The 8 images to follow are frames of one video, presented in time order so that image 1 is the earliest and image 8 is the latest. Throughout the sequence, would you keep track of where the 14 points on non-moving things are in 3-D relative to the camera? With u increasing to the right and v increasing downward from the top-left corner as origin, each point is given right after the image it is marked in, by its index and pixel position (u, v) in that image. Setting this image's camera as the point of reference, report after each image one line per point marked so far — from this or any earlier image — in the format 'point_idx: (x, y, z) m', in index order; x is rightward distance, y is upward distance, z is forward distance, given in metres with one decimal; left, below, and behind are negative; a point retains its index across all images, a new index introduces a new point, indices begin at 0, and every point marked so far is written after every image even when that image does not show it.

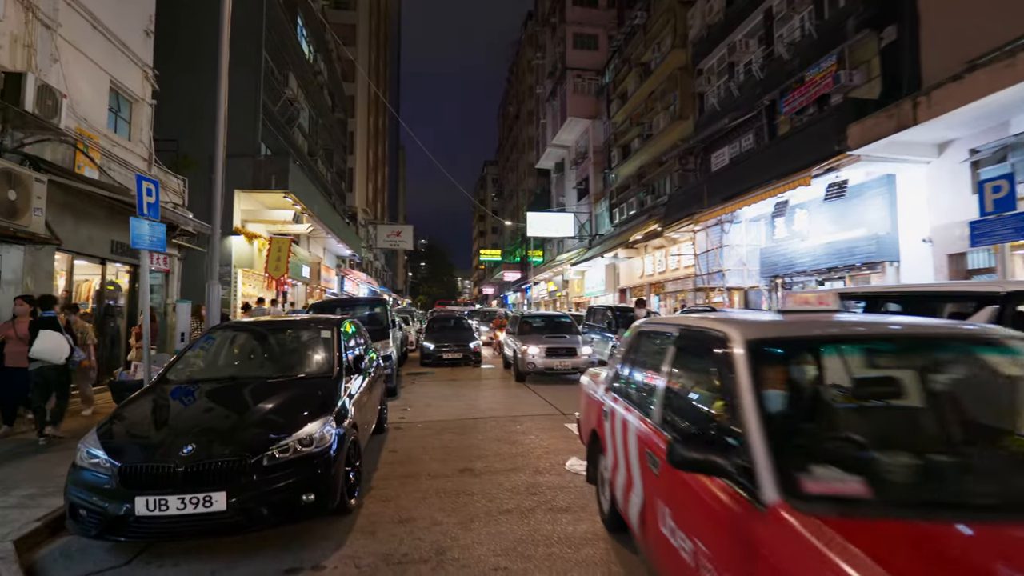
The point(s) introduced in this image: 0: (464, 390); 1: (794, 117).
0: (-0.8, -1.7, +9.7) m
1: (+7.1, +4.3, +14.7) m
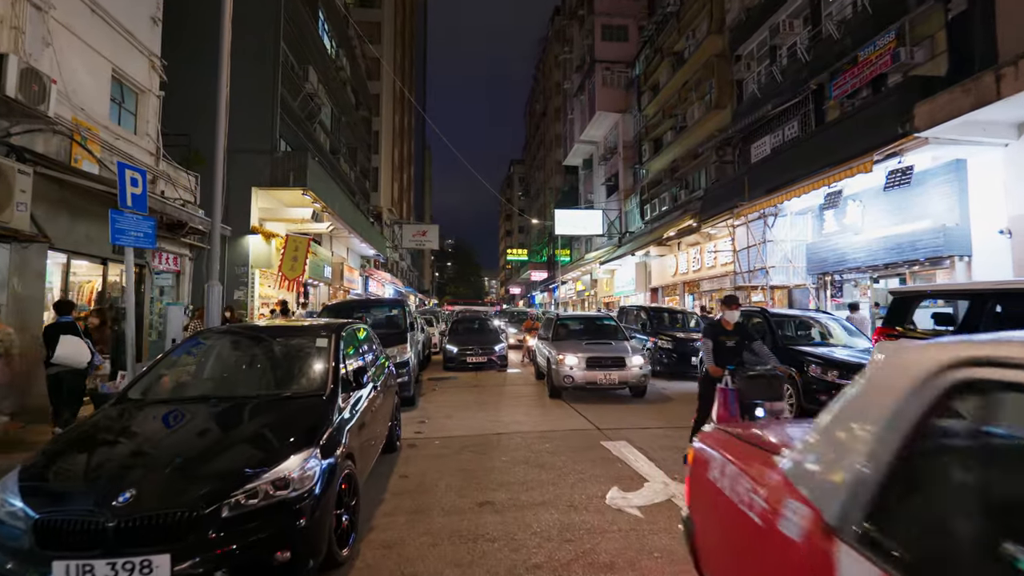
0: (-0.4, -1.7, +8.9) m
1: (+7.7, +4.3, +13.6) m
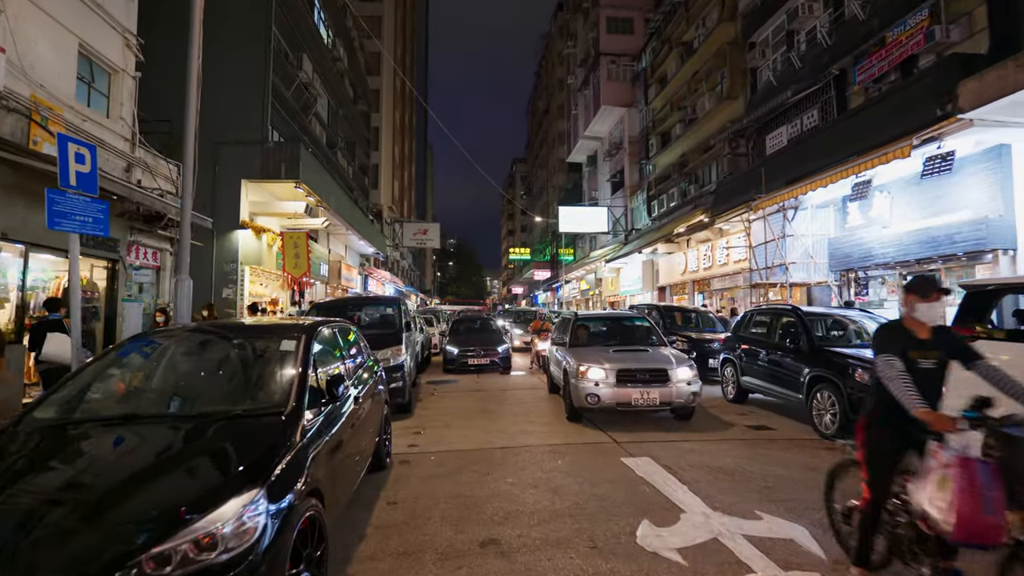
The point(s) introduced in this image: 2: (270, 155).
0: (-0.3, -1.7, +8.1) m
1: (+7.8, +4.4, +12.7) m
2: (-5.7, +3.1, +13.8) m
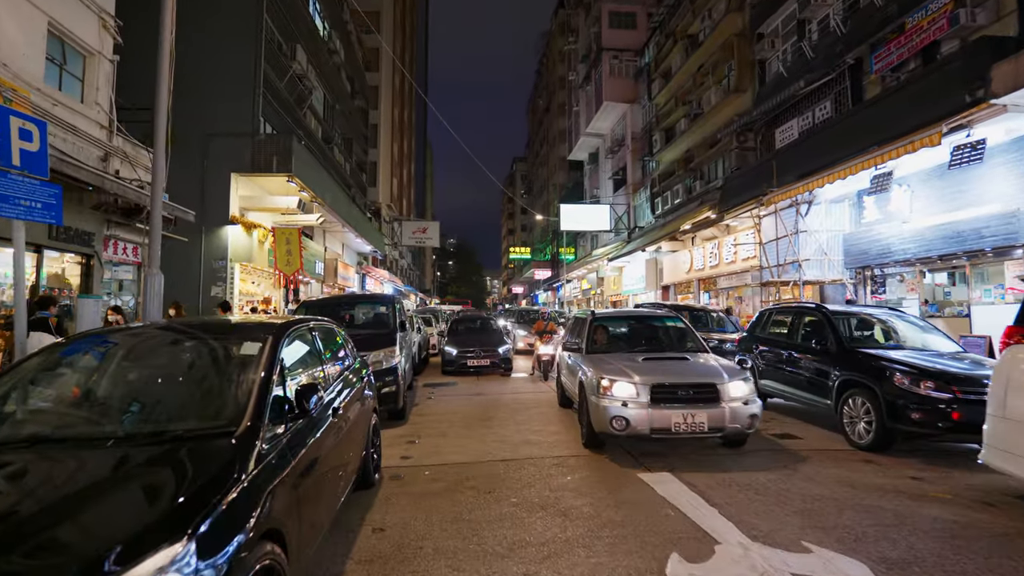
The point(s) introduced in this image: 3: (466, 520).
0: (-0.3, -1.6, +7.5) m
1: (+7.8, +4.4, +12.2) m
2: (-5.7, +3.2, +13.2) m
3: (-0.3, -1.5, +3.8) m
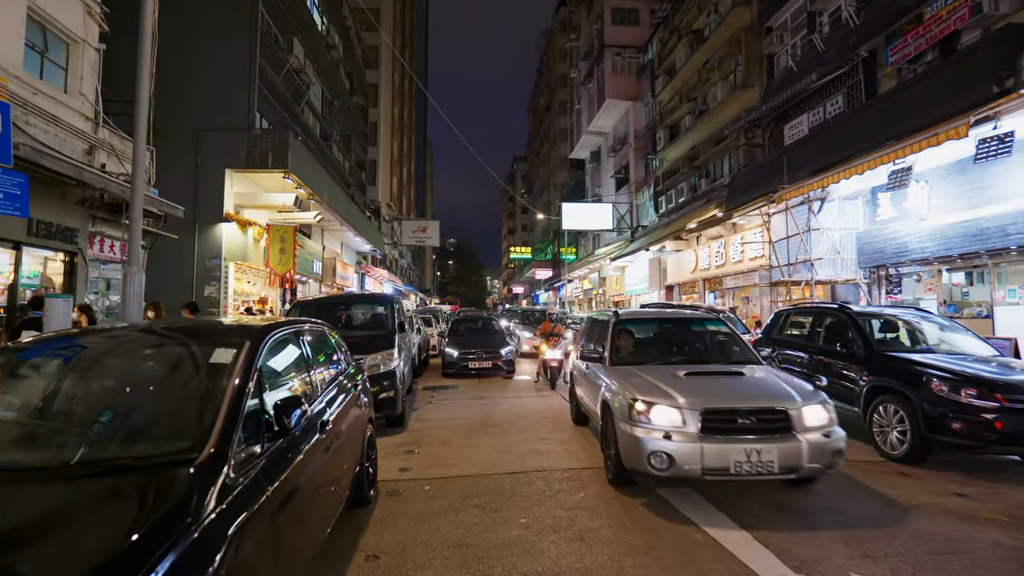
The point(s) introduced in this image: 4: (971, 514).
0: (-0.2, -1.6, +7.1) m
1: (+7.9, +4.4, +11.8) m
2: (-5.6, +3.2, +12.8) m
3: (-0.2, -1.5, +3.4) m
4: (+3.1, -1.5, +3.9) m
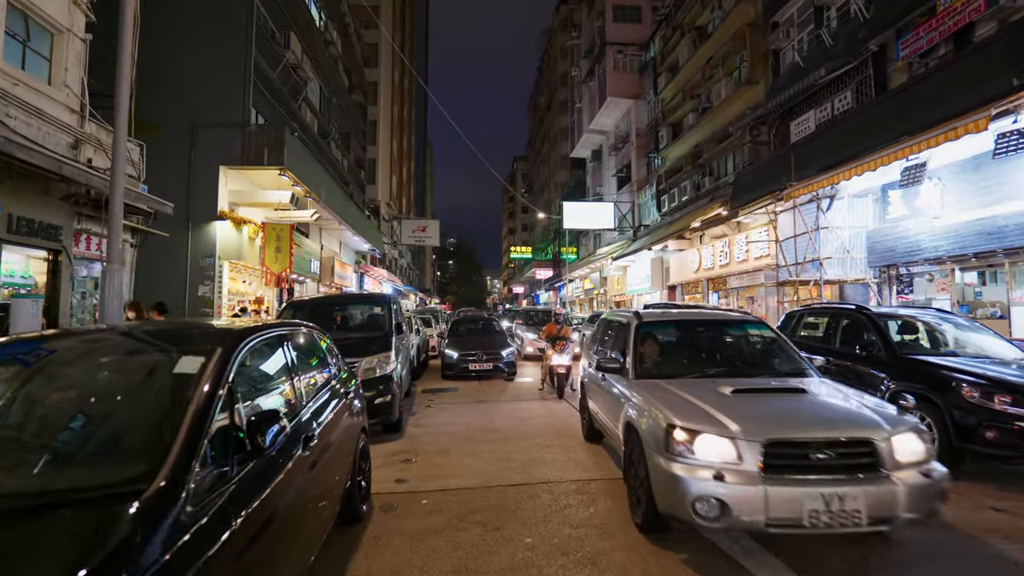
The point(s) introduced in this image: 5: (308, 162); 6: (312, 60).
0: (-0.2, -1.6, +6.8) m
1: (+7.9, +4.4, +11.5) m
2: (-5.6, +3.2, +12.5) m
3: (-0.2, -1.5, +3.1) m
4: (+3.1, -1.5, +3.6) m
5: (-5.1, +3.1, +14.5) m
6: (-6.4, +7.3, +18.7) m
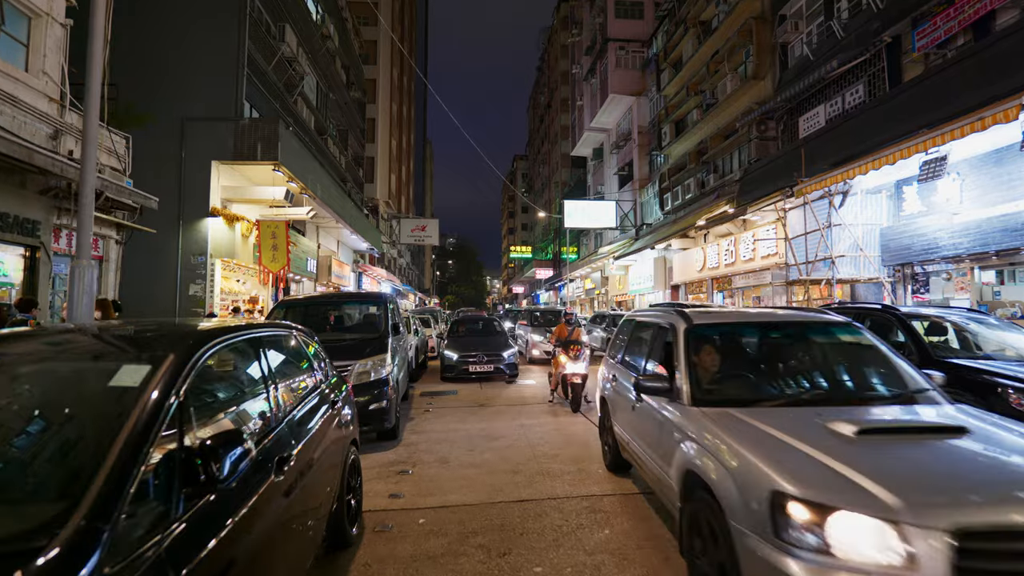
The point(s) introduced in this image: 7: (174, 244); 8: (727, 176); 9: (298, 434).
0: (-0.1, -1.6, +6.4) m
1: (+8.0, +4.4, +11.1) m
2: (-5.5, +3.2, +12.1) m
3: (-0.2, -1.5, +2.7) m
4: (+3.1, -1.5, +3.2) m
5: (-5.0, +3.2, +14.1) m
6: (-6.4, +7.4, +18.3) m
7: (-6.8, +0.9, +11.8) m
8: (+7.0, +3.6, +19.0) m
9: (-1.1, -0.7, +3.0) m
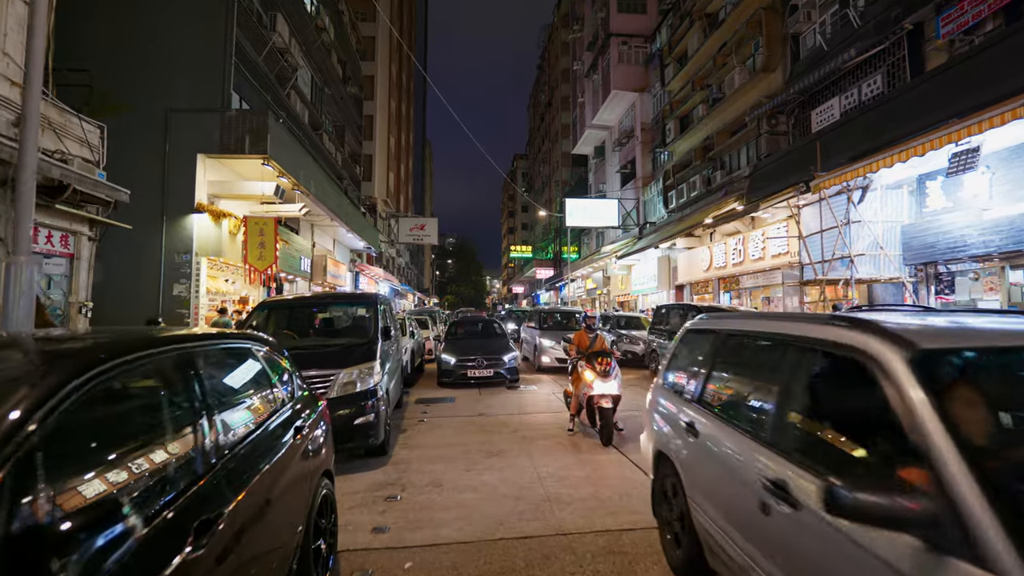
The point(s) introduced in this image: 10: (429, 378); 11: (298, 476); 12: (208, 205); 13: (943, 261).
0: (-0.1, -1.6, +5.8) m
1: (+8.0, +4.4, +10.5) m
2: (-5.5, +3.2, +11.5) m
3: (-0.2, -1.5, +2.1) m
4: (+3.1, -1.5, +2.6) m
5: (-5.0, +3.2, +13.5) m
6: (-6.4, +7.4, +17.7) m
7: (-6.8, +0.9, +11.2) m
8: (+7.0, +3.6, +18.4) m
9: (-1.1, -0.8, +2.4) m
10: (-1.7, -1.9, +12.0) m
11: (-1.1, -0.9, +2.8) m
12: (-6.1, +1.6, +11.6) m
13: (+7.7, +0.5, +10.5) m
